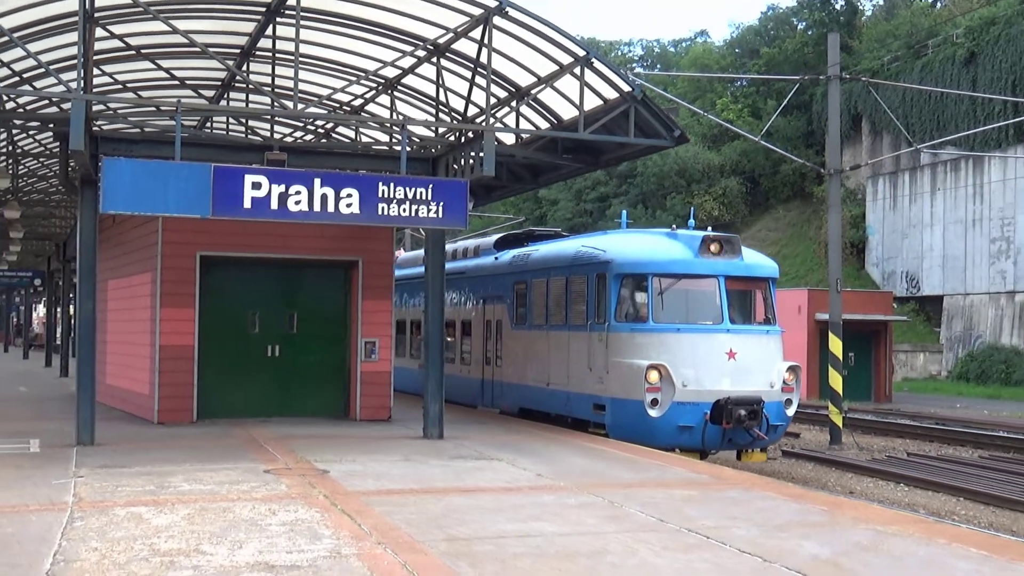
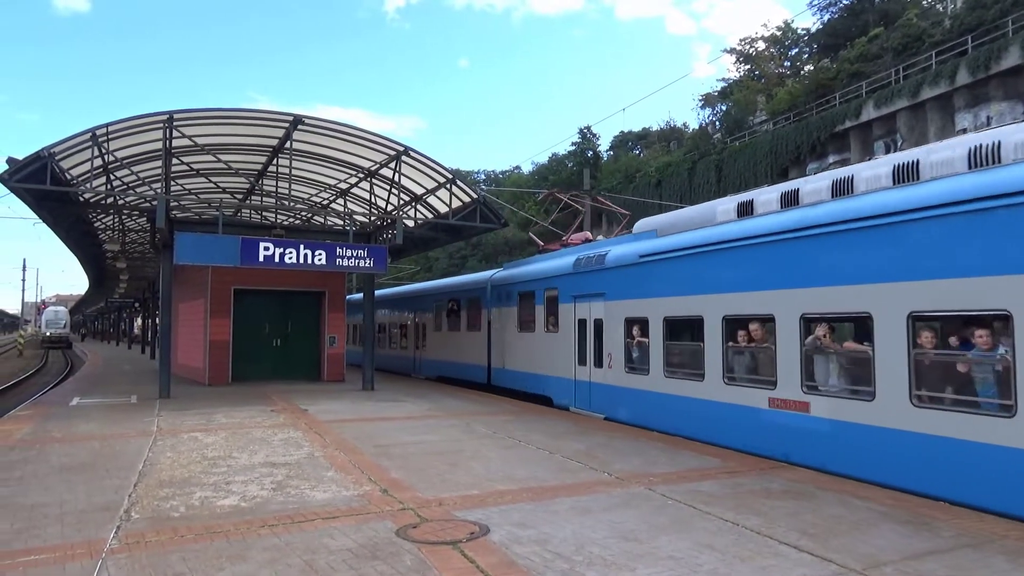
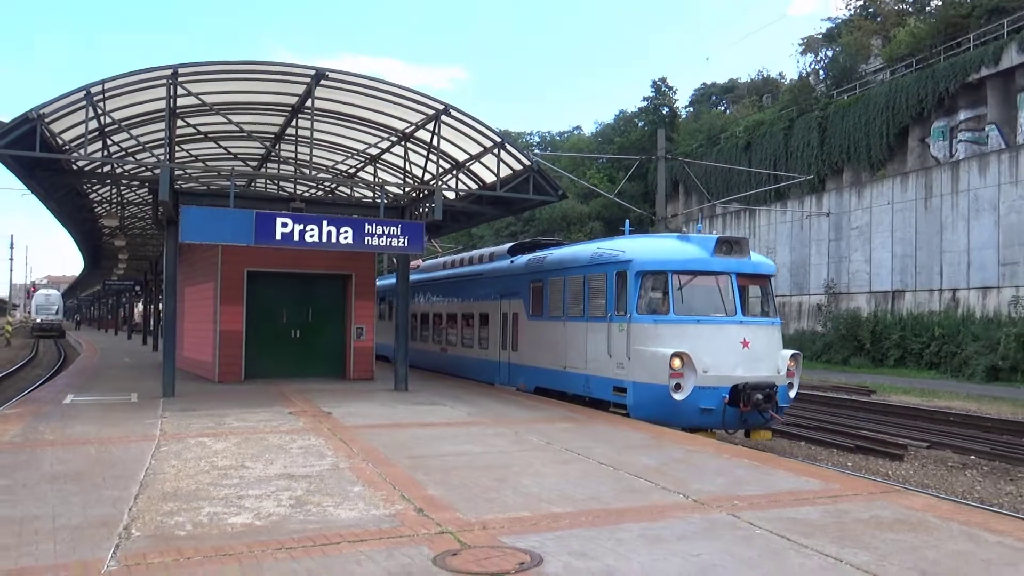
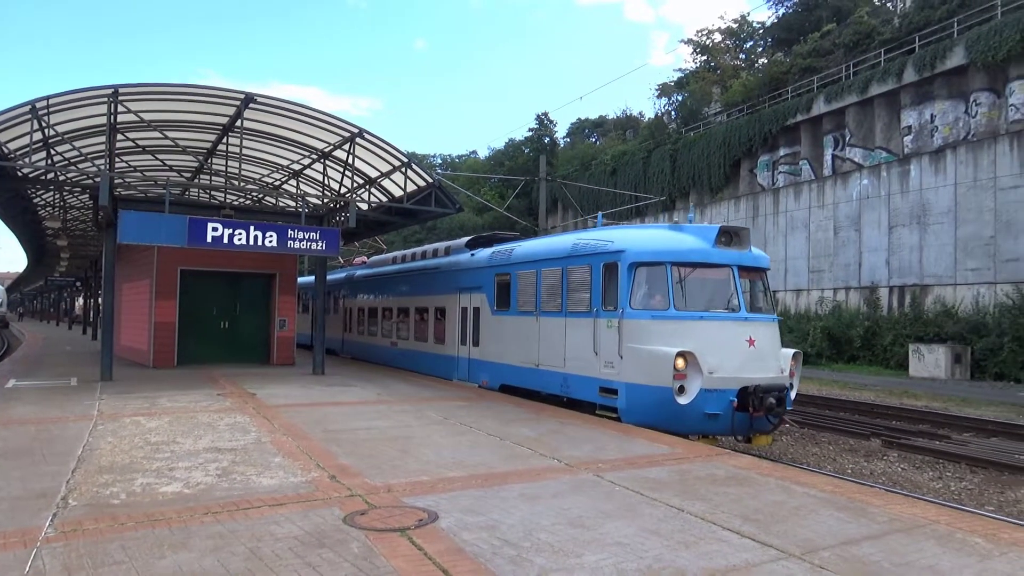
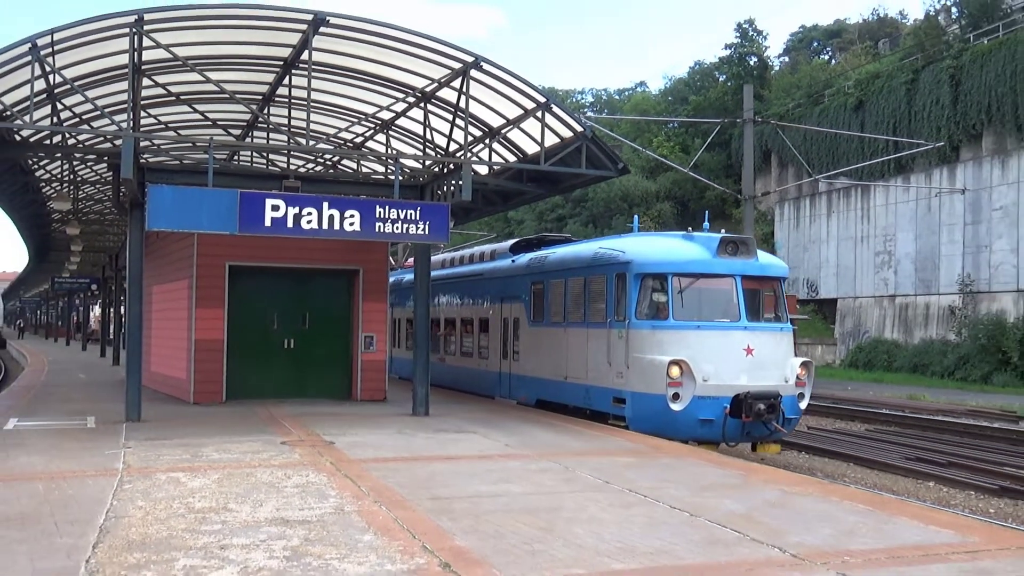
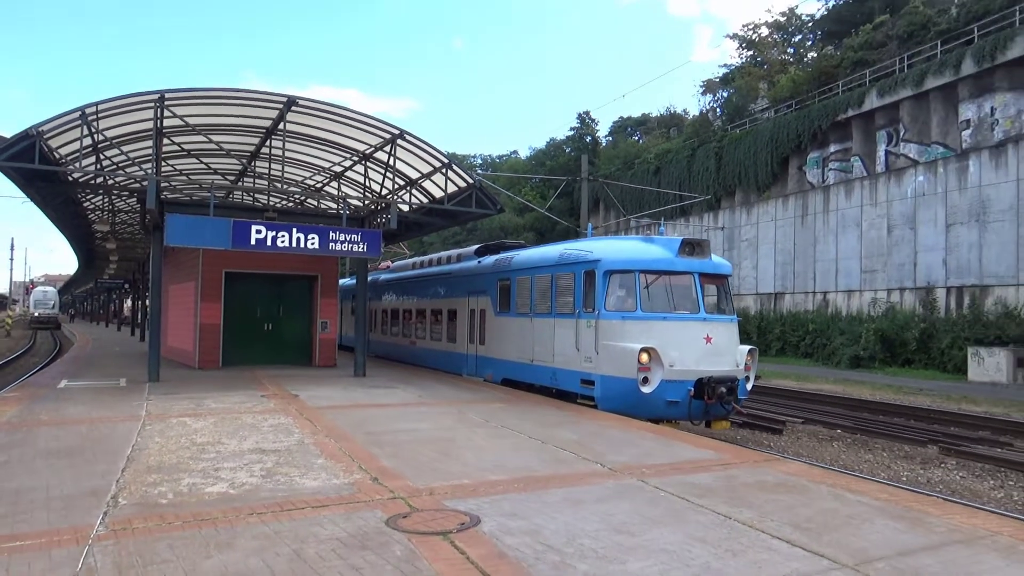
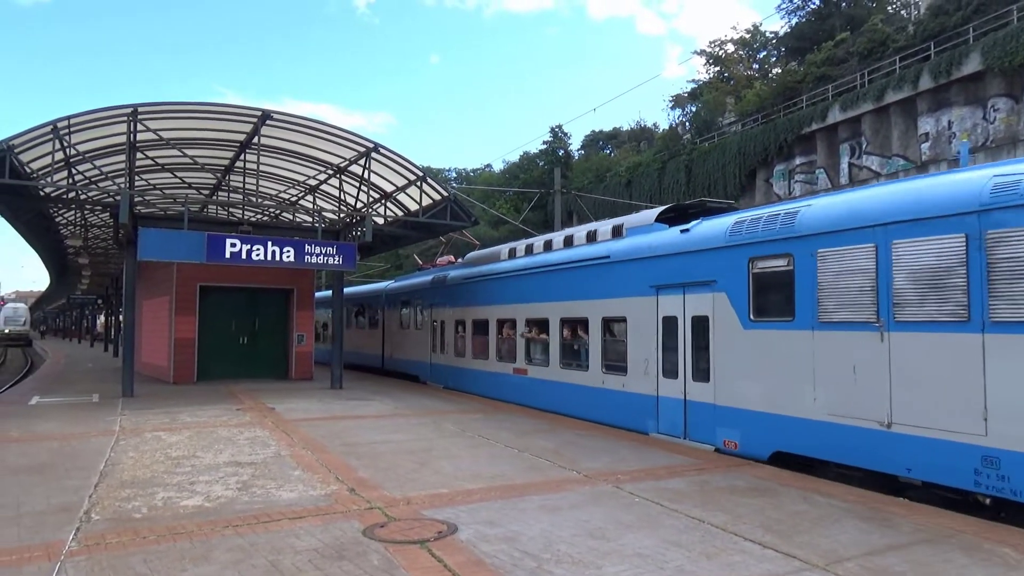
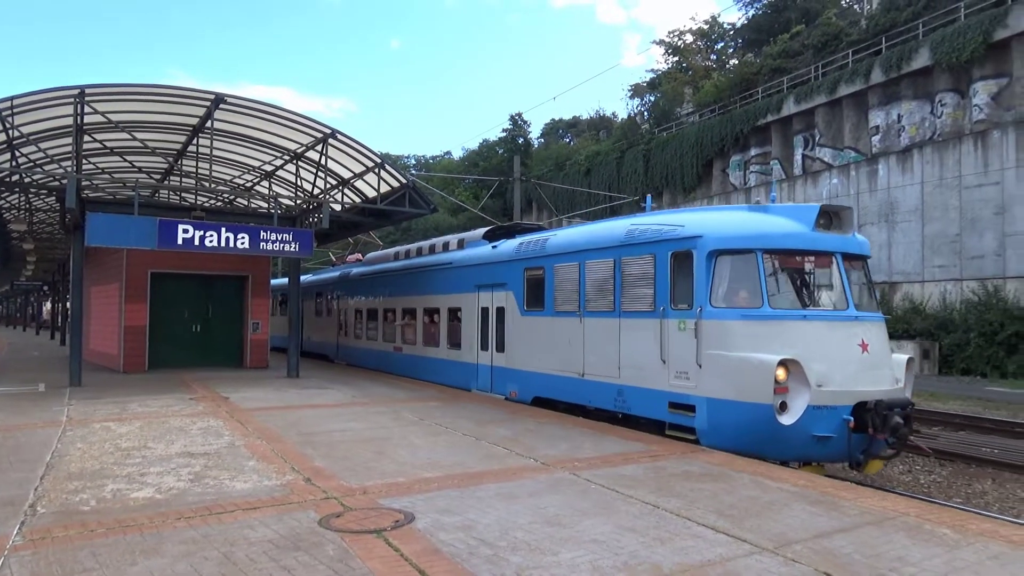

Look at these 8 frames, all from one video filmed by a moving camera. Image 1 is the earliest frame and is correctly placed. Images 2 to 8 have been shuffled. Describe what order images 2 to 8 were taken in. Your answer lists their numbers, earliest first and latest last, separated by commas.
5, 3, 6, 4, 8, 7, 2
